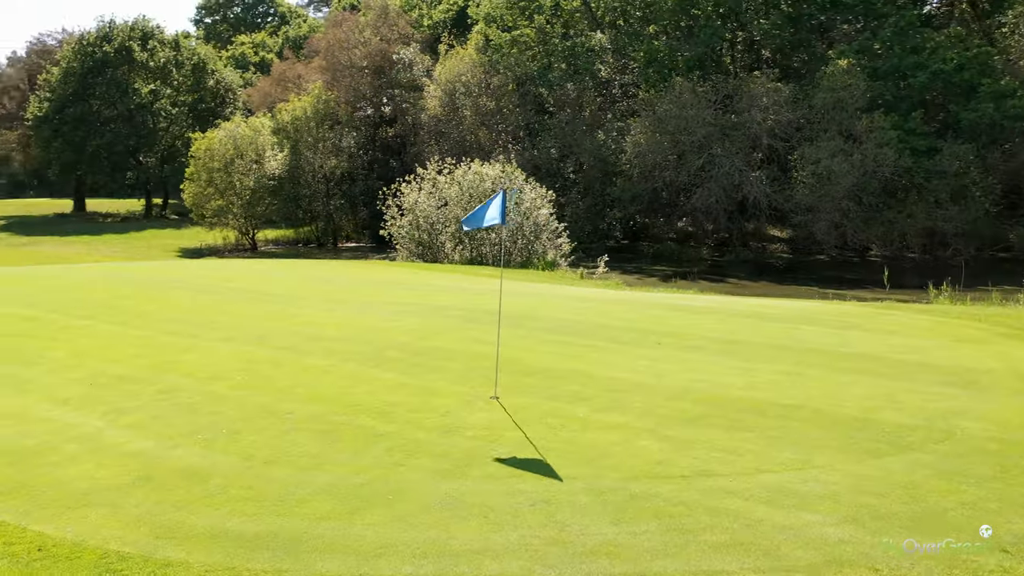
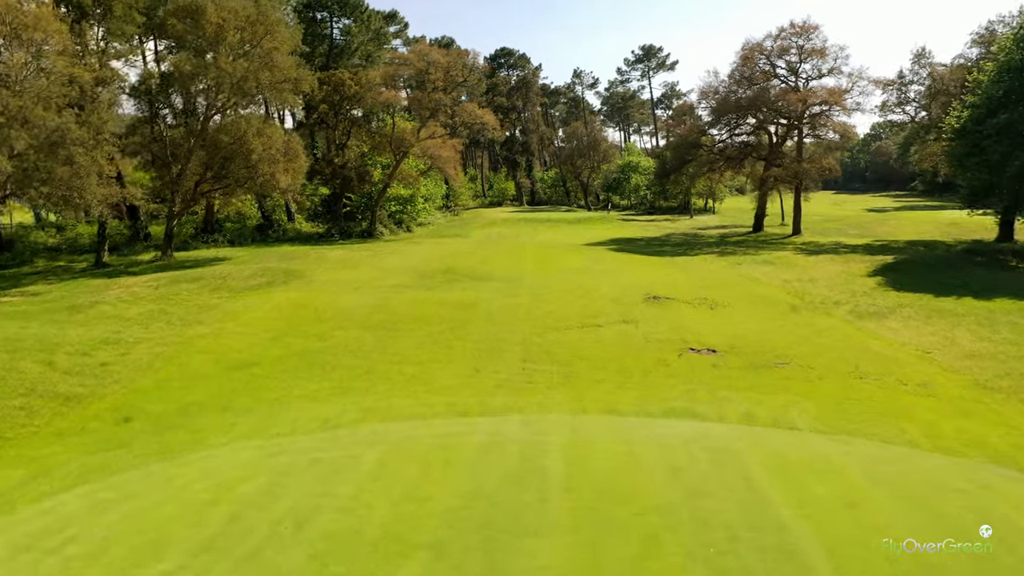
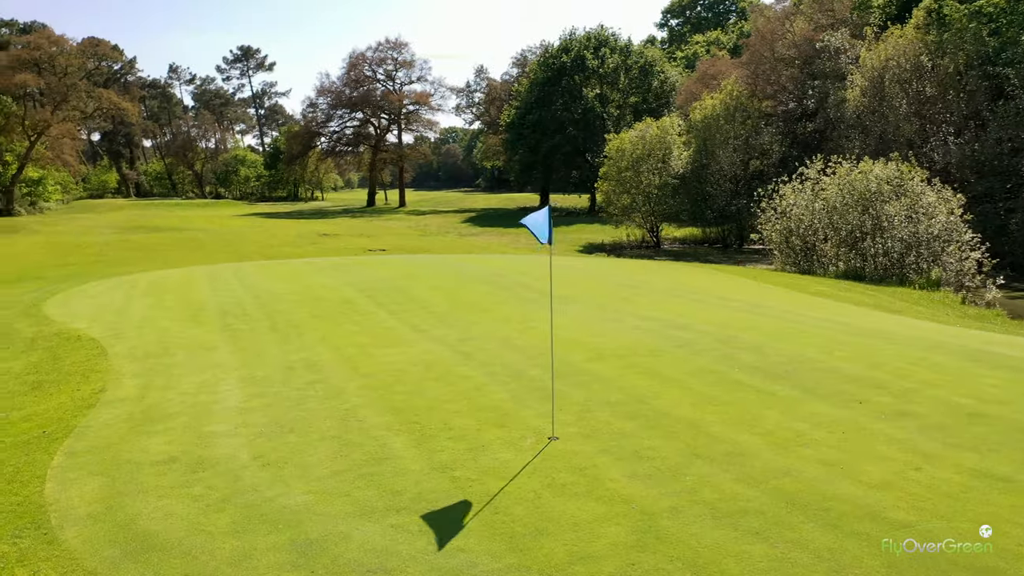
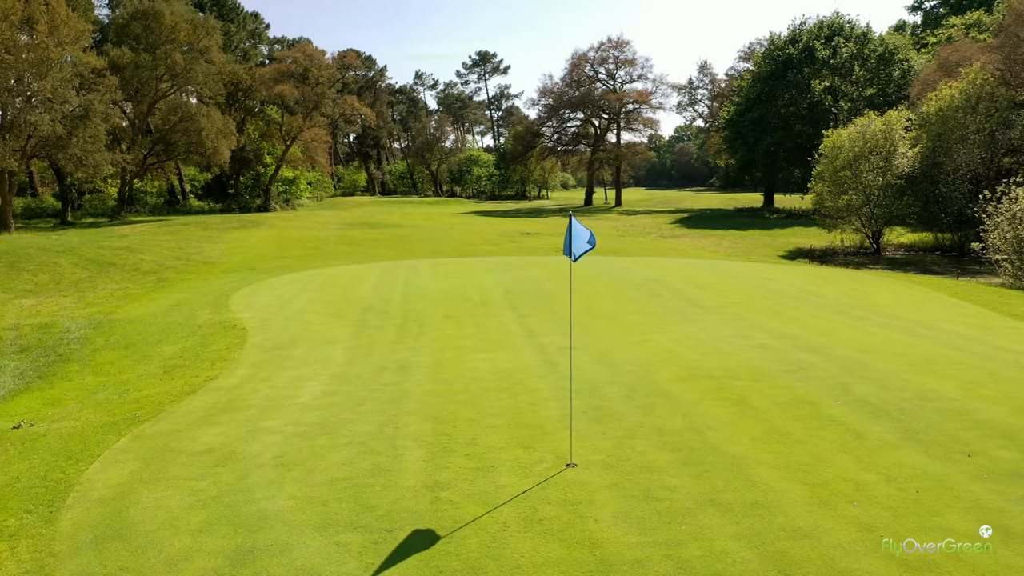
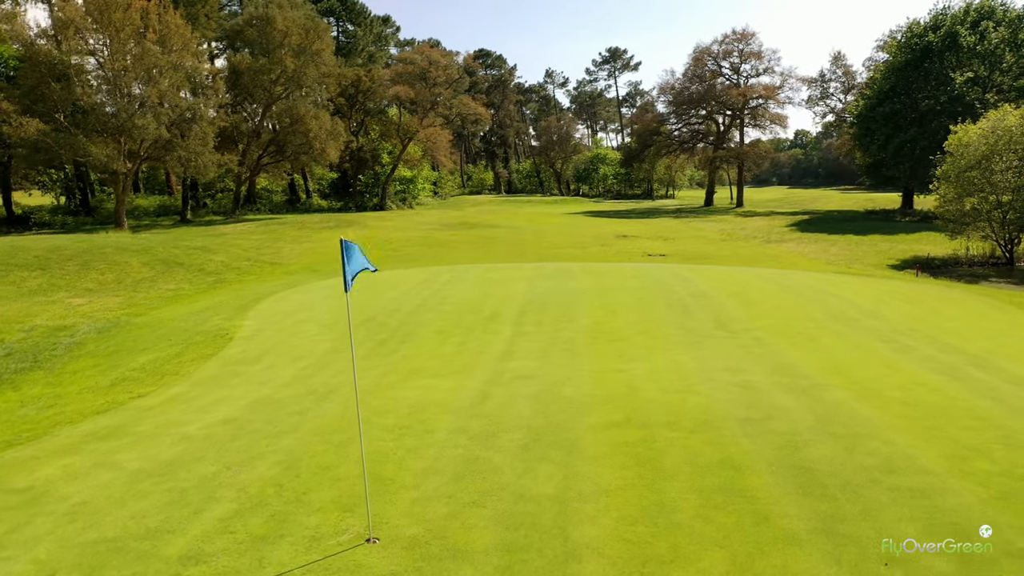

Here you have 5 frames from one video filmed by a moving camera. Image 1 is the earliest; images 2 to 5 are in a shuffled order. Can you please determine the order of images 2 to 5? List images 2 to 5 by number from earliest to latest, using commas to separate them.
3, 4, 5, 2
